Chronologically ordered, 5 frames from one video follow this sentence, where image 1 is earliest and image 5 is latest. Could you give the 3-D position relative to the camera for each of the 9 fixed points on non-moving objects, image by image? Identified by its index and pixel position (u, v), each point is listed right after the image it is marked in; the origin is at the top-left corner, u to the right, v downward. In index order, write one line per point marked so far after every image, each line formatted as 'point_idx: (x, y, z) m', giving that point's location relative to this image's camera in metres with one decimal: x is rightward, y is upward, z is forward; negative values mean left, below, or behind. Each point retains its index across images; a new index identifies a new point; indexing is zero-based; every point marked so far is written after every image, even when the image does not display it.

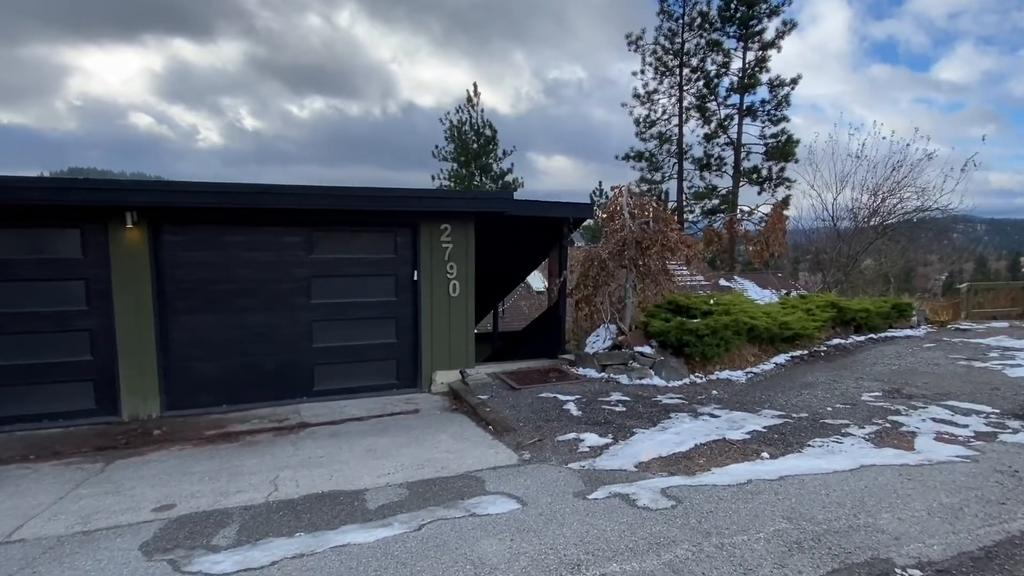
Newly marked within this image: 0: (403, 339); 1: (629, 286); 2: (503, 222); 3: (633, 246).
0: (-1.0, -0.5, +5.2) m
1: (+1.1, 0.0, +5.4) m
2: (-0.1, +0.7, +5.6) m
3: (+1.2, +0.4, +5.2) m
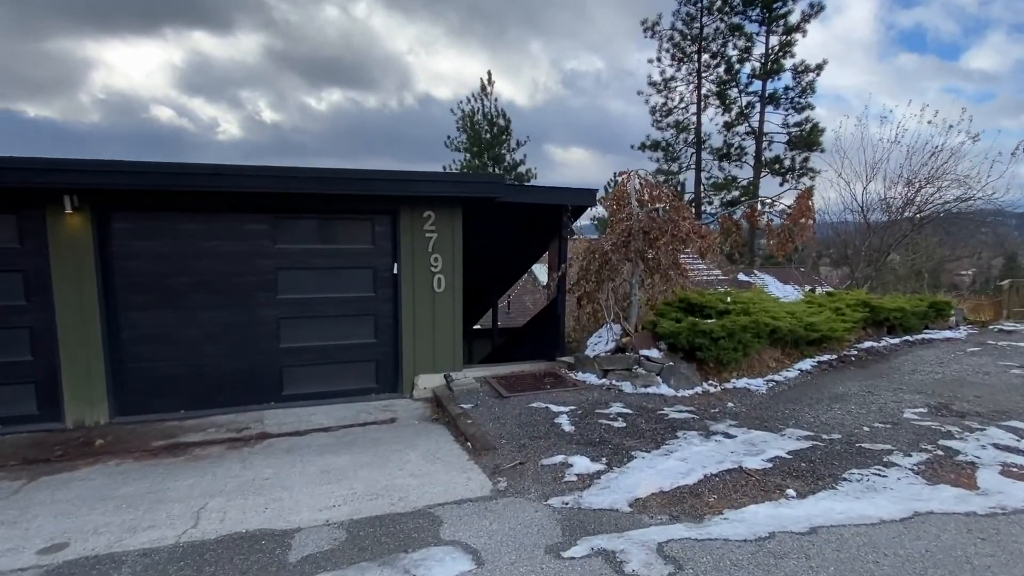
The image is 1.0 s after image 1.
0: (-1.1, -0.4, +4.7) m
1: (+1.1, +0.1, +4.8) m
2: (-0.2, +0.8, +5.1) m
3: (+1.1, +0.4, +4.6) m
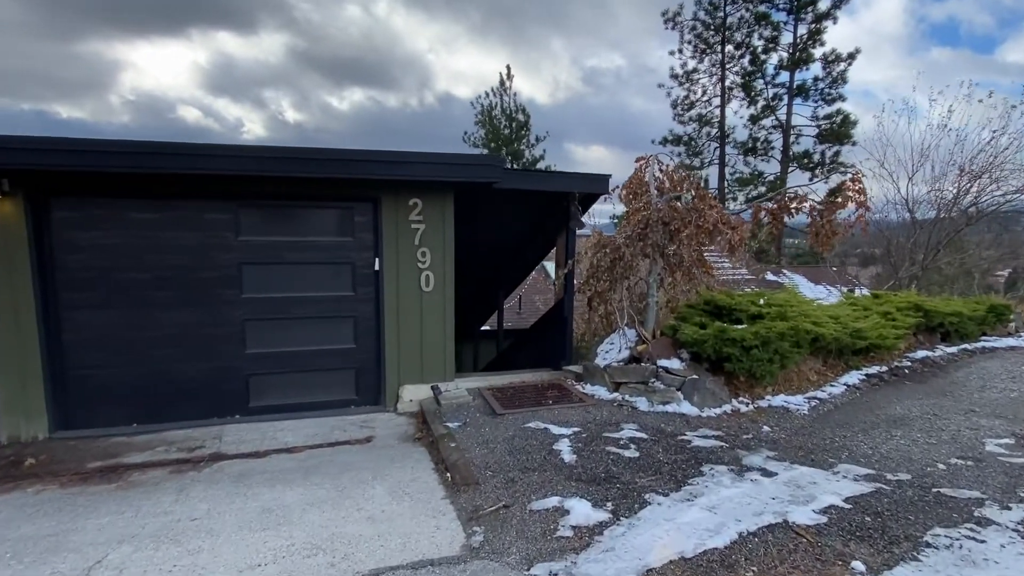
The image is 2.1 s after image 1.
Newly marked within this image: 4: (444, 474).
0: (-1.1, -0.4, +4.2) m
1: (+1.1, +0.1, +4.2) m
2: (-0.2, +0.8, +4.5) m
3: (+1.1, +0.4, +4.0) m
4: (-0.4, -1.0, +2.9) m
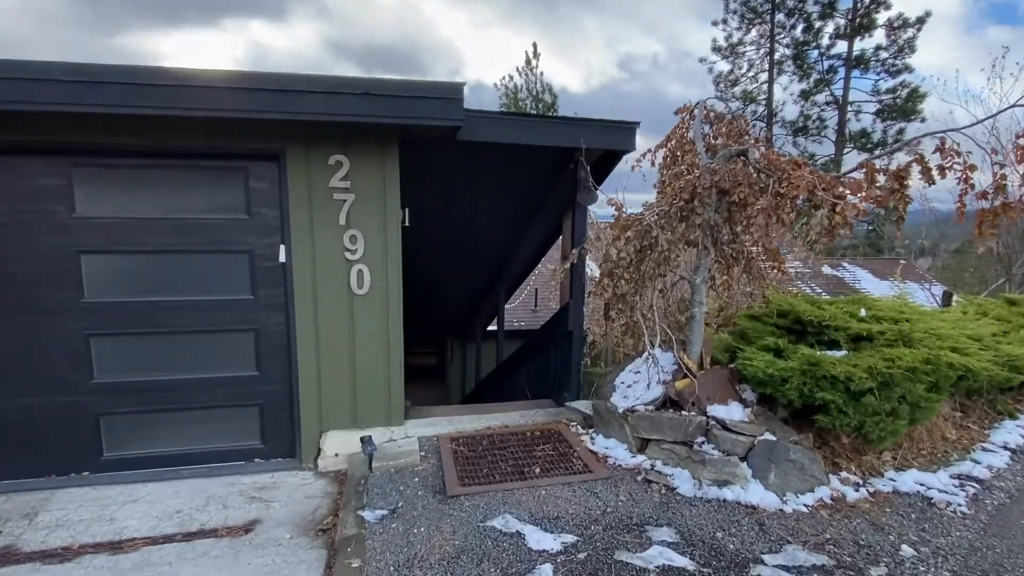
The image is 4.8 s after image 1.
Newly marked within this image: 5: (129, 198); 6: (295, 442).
0: (-1.3, -0.4, +2.9) m
1: (+0.9, 0.0, +2.8) m
2: (-0.3, +0.8, +3.1) m
3: (+0.9, +0.4, +2.6) m
4: (-0.6, -1.0, +1.6) m
5: (-1.8, +0.4, +2.6) m
6: (-1.2, -0.8, +2.9) m
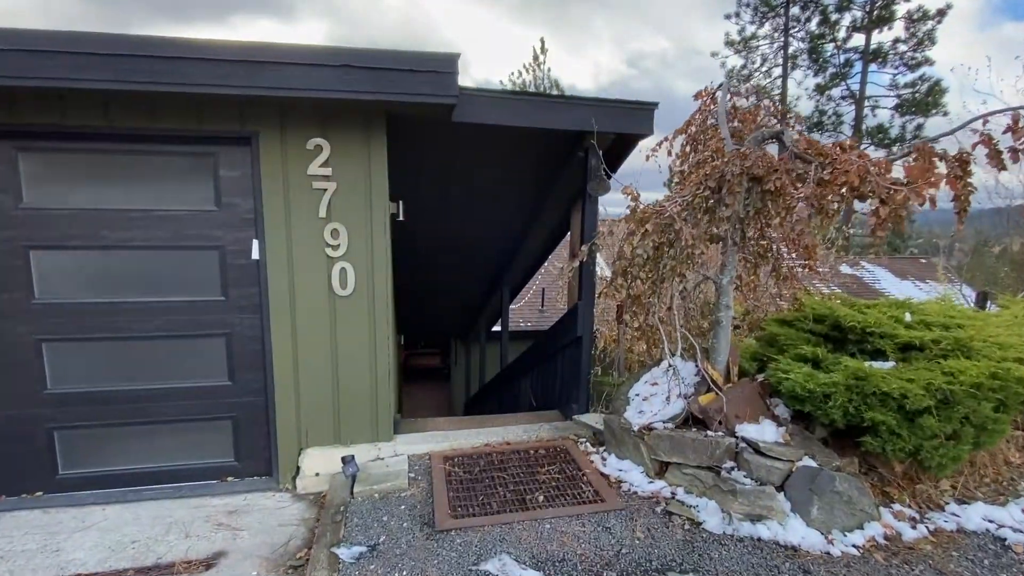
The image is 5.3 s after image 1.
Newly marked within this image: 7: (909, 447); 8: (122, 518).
0: (-1.3, -0.4, +2.6) m
1: (+0.9, 0.0, +2.4) m
2: (-0.2, +0.8, +2.8) m
3: (+0.9, +0.4, +2.2) m
4: (-0.6, -1.0, +1.3) m
5: (-1.8, +0.4, +2.4) m
6: (-1.1, -0.8, +2.6) m
7: (+1.5, -0.6, +2.0) m
8: (-1.7, -1.0, +2.3) m
